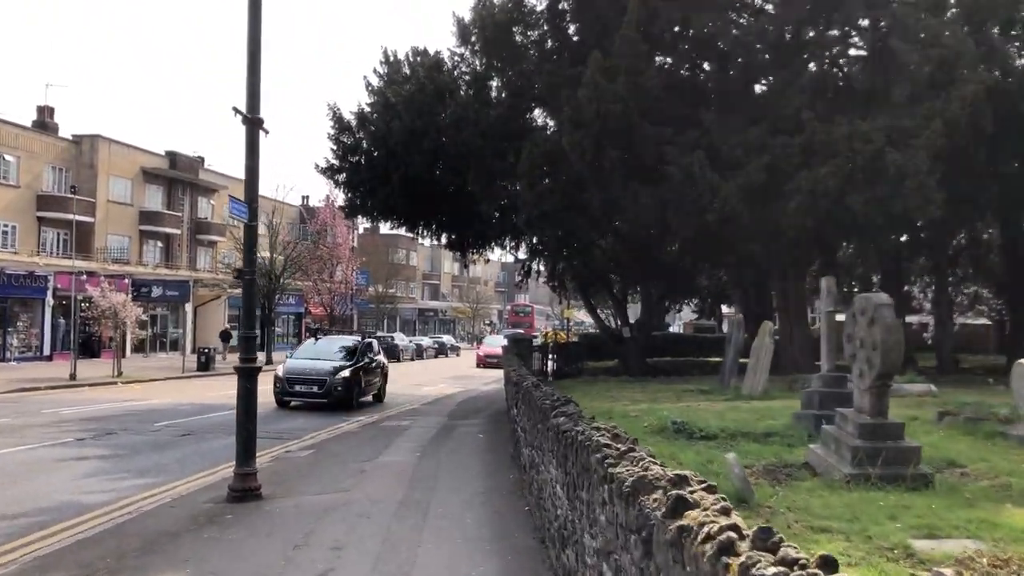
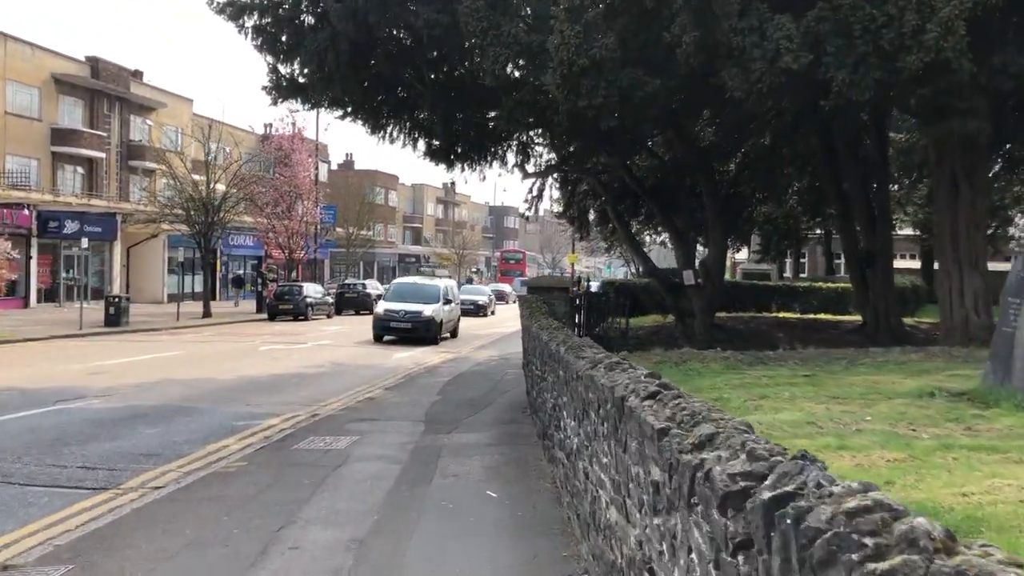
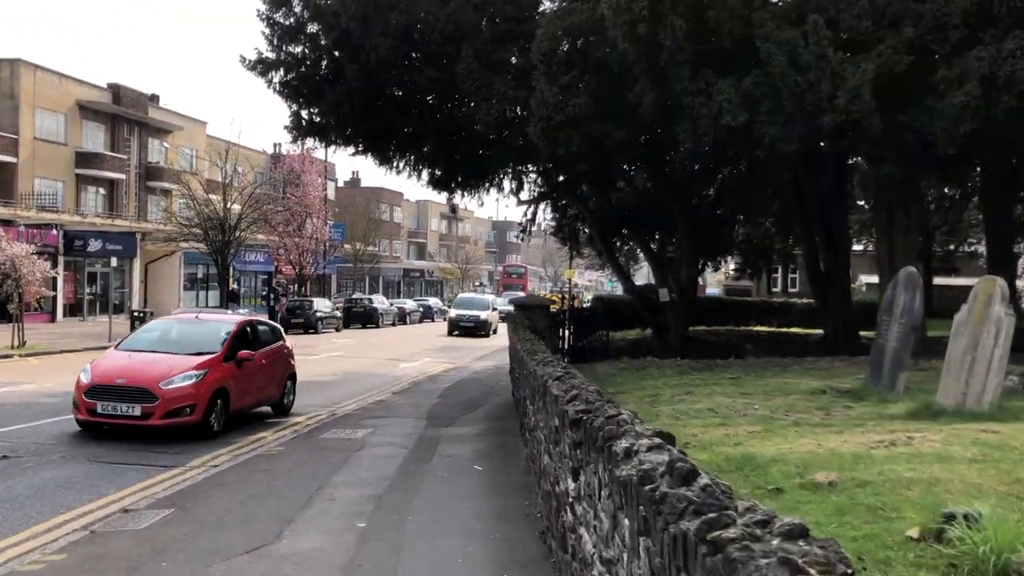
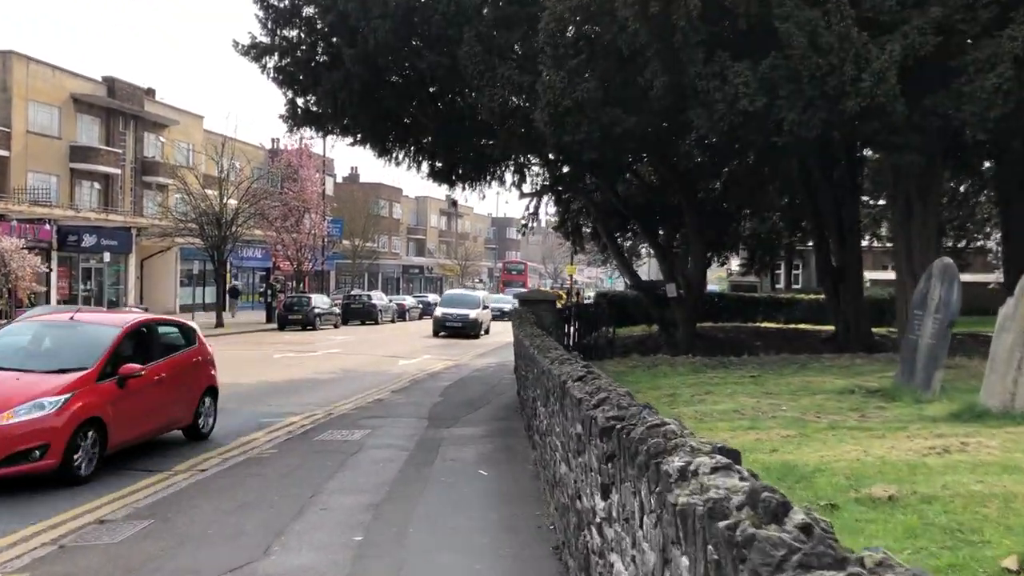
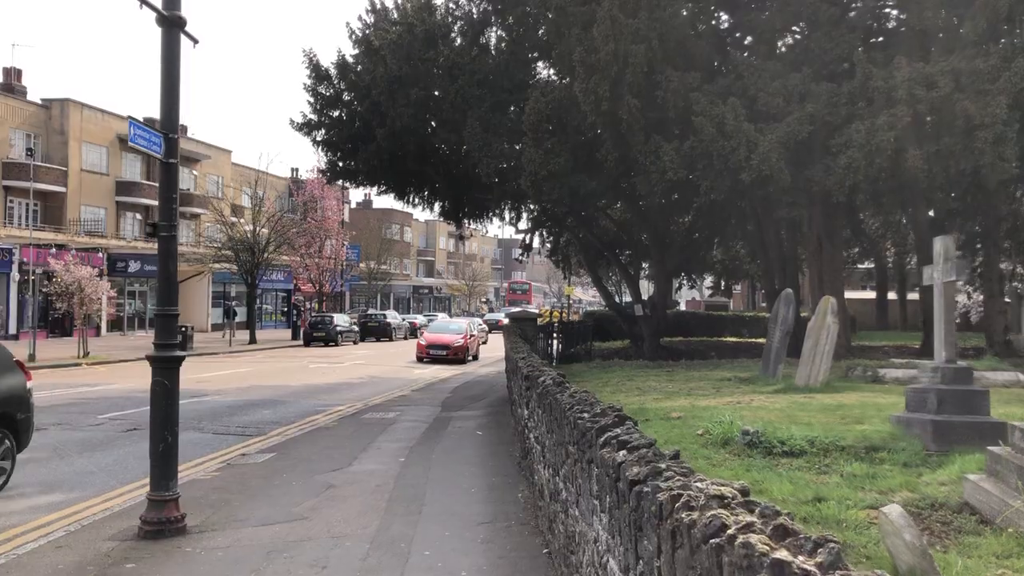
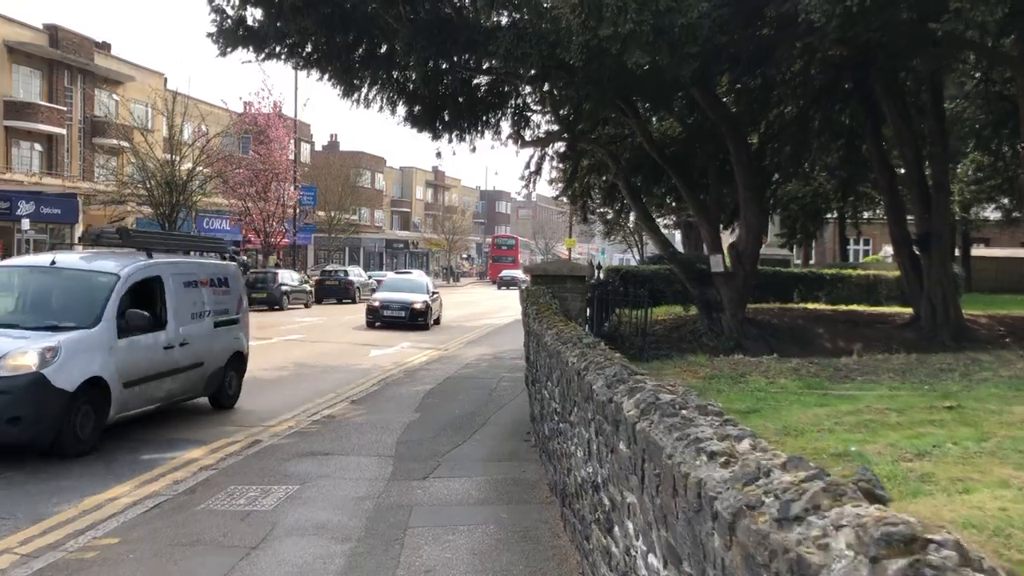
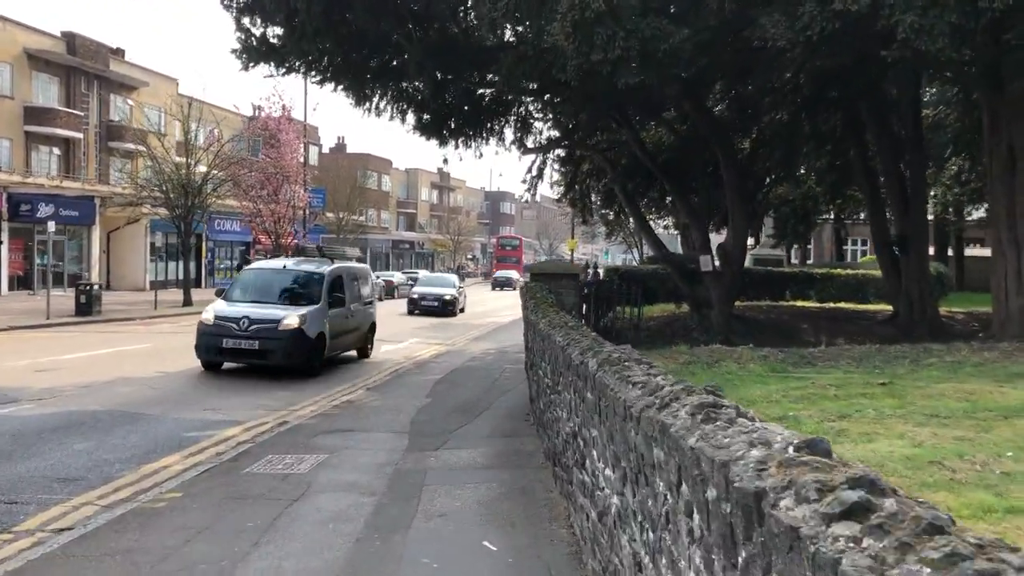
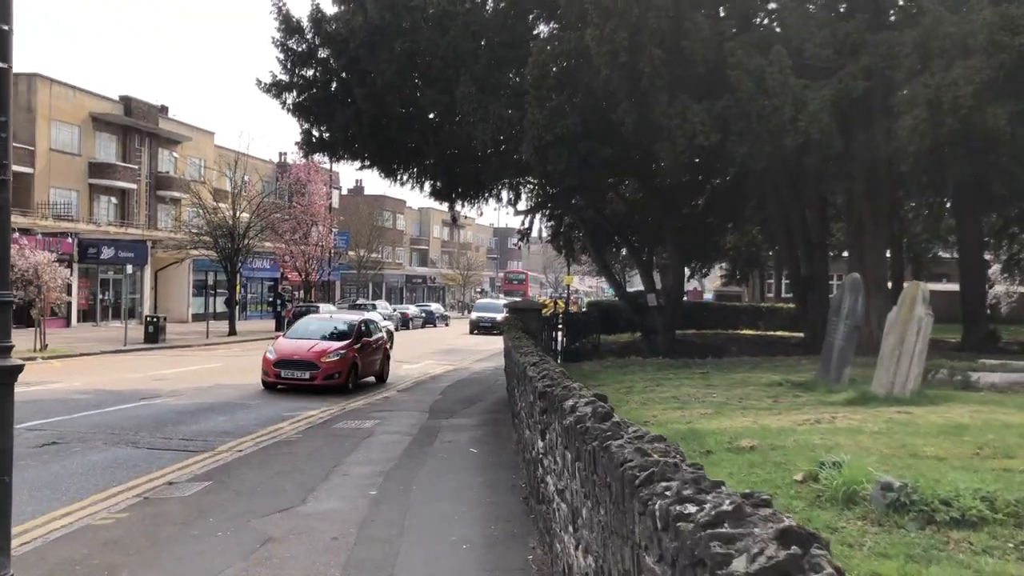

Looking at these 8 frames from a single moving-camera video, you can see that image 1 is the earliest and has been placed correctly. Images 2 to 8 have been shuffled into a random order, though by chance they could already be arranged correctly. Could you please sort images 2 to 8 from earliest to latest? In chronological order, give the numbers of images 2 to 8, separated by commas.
5, 8, 3, 4, 2, 7, 6
